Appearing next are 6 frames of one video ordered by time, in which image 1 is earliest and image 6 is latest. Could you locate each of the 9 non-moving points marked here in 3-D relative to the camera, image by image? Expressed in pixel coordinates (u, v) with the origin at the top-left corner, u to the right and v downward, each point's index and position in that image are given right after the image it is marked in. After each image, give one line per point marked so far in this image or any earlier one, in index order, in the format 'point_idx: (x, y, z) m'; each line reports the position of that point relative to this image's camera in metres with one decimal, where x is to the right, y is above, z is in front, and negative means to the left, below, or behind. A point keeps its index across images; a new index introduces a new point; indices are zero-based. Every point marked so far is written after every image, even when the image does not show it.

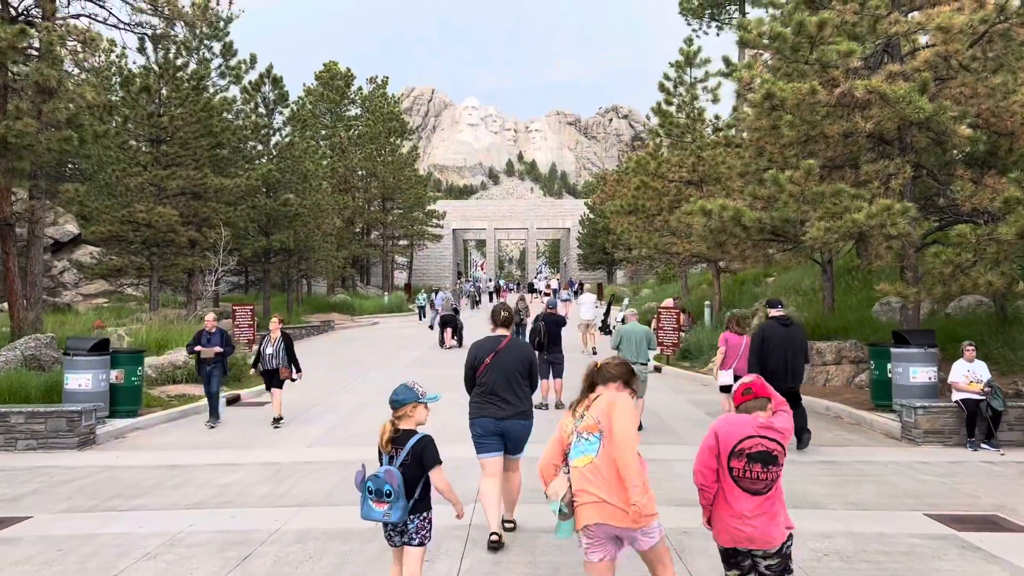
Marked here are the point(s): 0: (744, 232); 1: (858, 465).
0: (+3.4, +0.8, +12.0) m
1: (+3.7, -1.9, +8.8) m
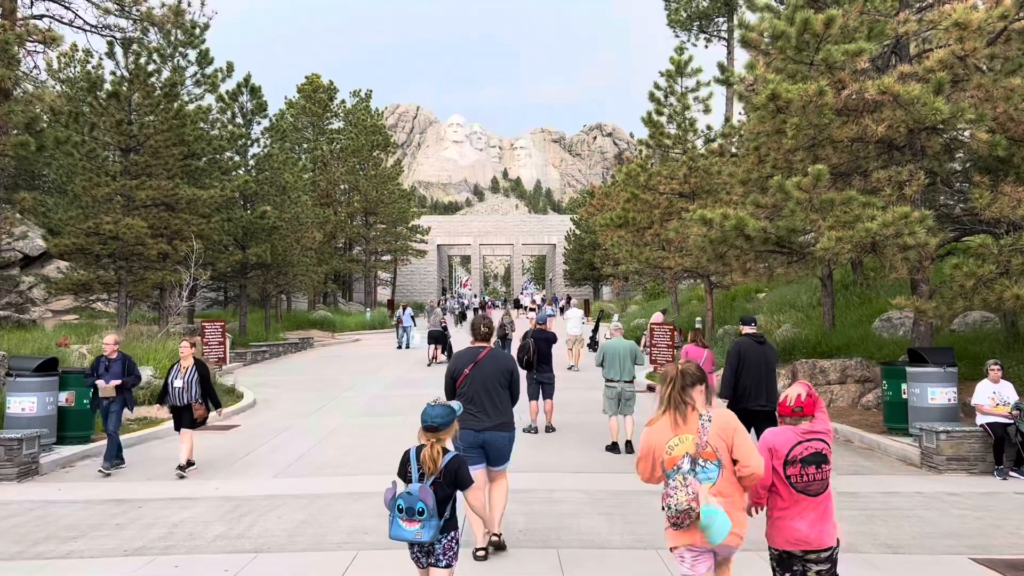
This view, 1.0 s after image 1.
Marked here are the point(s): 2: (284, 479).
0: (+3.2, +0.6, +11.2) m
1: (+3.6, -2.0, +8.0) m
2: (-2.4, -2.0, +8.8) m
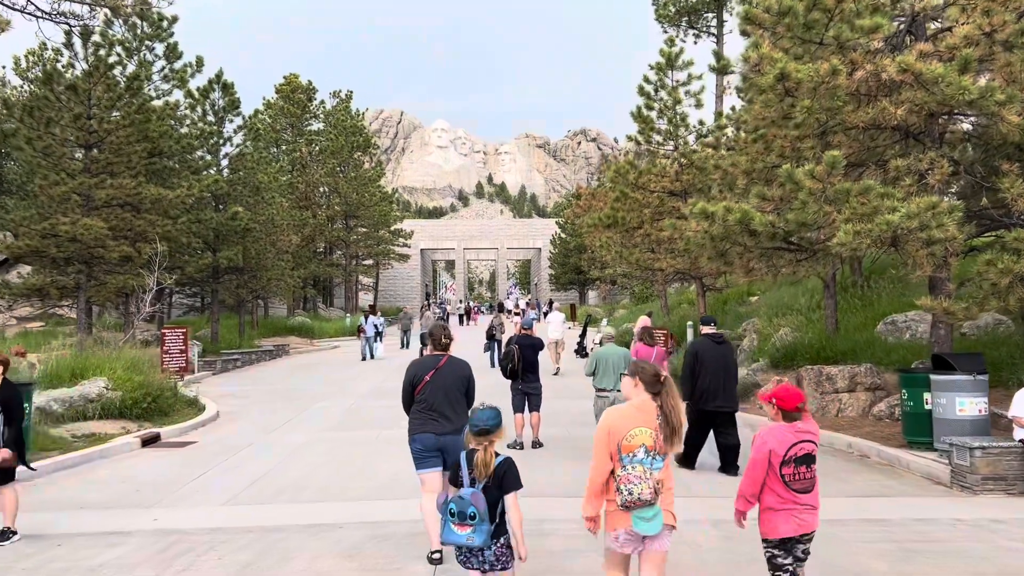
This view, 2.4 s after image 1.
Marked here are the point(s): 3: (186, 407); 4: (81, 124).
0: (+3.0, +0.6, +10.3) m
1: (+3.4, -2.0, +7.0) m
2: (-2.6, -2.0, +7.7) m
3: (-5.7, -2.1, +14.6) m
4: (-9.9, +3.8, +19.0) m
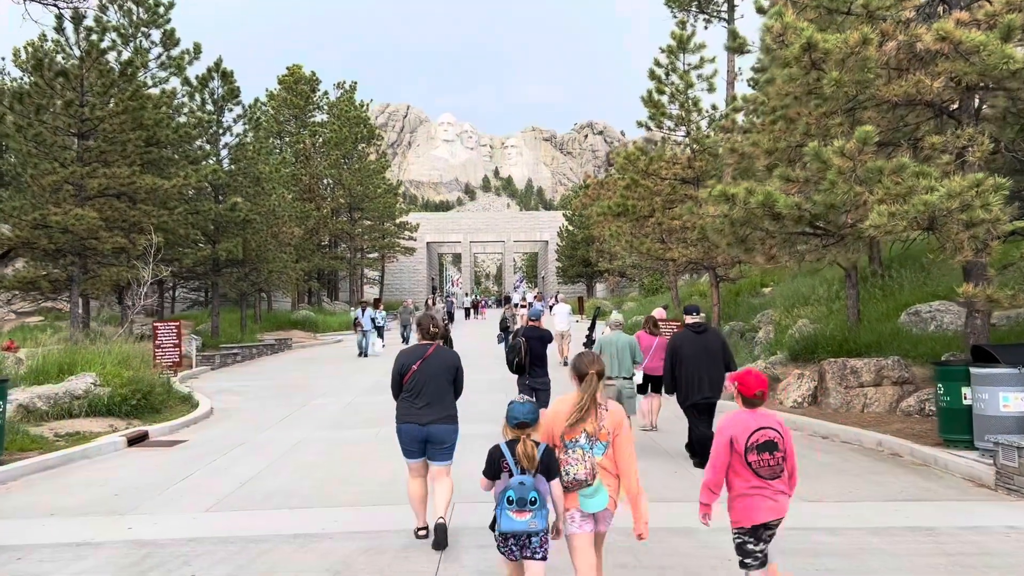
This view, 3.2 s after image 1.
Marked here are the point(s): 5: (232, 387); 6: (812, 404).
0: (+3.1, +0.8, +9.6) m
1: (+3.5, -1.9, +6.3) m
2: (-2.5, -1.9, +7.1) m
3: (-5.6, -2.0, +14.0) m
4: (-9.7, +3.9, +18.4) m
5: (-5.5, -2.0, +16.4) m
6: (+4.5, -1.7, +12.4) m
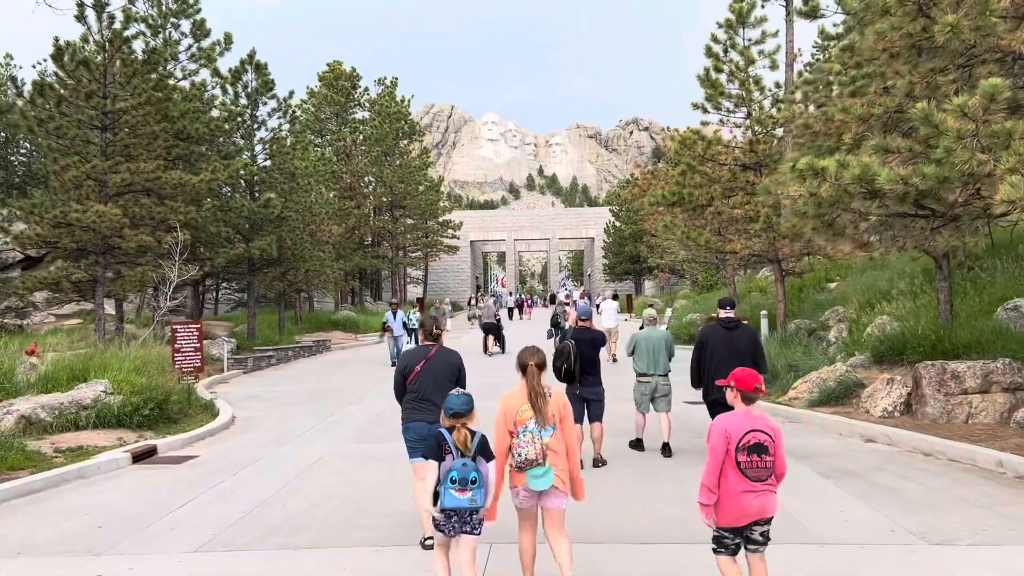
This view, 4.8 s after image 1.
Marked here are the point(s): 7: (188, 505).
0: (+3.5, +0.8, +8.1) m
1: (+3.8, -1.8, +4.8) m
2: (-2.2, -1.9, +5.9) m
3: (-4.8, -1.9, +12.9) m
4: (-8.8, +3.9, +17.5) m
5: (-4.7, -1.9, +15.3) m
6: (+5.1, -1.6, +10.8) m
7: (-2.9, -2.0, +7.5) m
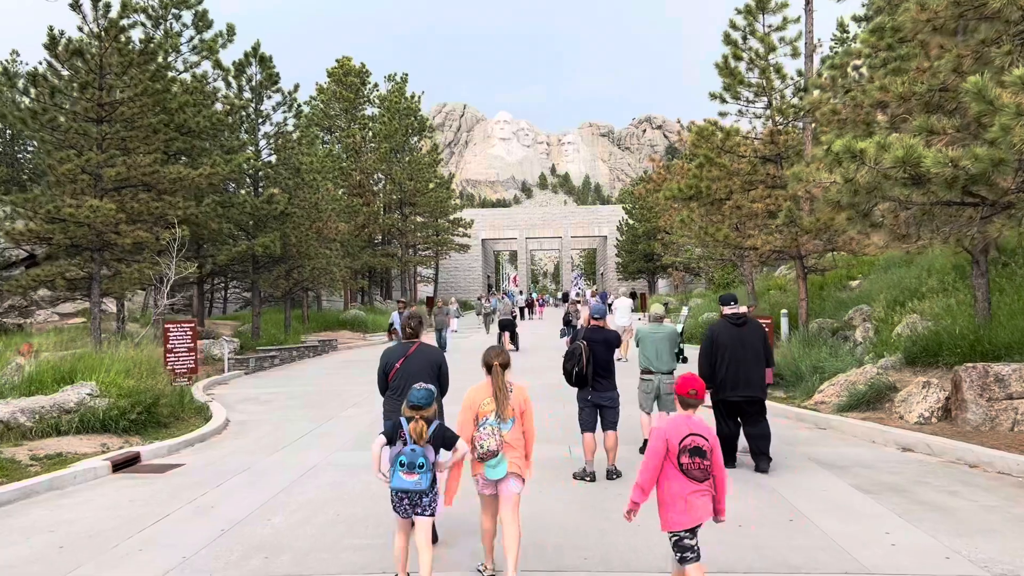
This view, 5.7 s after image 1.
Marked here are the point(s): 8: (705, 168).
0: (+3.6, +0.9, +7.3) m
1: (+3.8, -1.7, +4.0) m
2: (-2.2, -1.9, +5.2) m
3: (-4.7, -1.9, +12.3) m
4: (-8.6, +4.0, +17.0) m
5: (-4.5, -1.9, +14.7) m
6: (+5.2, -1.6, +10.0) m
7: (-2.9, -1.9, +6.9) m
8: (+4.0, +2.5, +17.3) m
